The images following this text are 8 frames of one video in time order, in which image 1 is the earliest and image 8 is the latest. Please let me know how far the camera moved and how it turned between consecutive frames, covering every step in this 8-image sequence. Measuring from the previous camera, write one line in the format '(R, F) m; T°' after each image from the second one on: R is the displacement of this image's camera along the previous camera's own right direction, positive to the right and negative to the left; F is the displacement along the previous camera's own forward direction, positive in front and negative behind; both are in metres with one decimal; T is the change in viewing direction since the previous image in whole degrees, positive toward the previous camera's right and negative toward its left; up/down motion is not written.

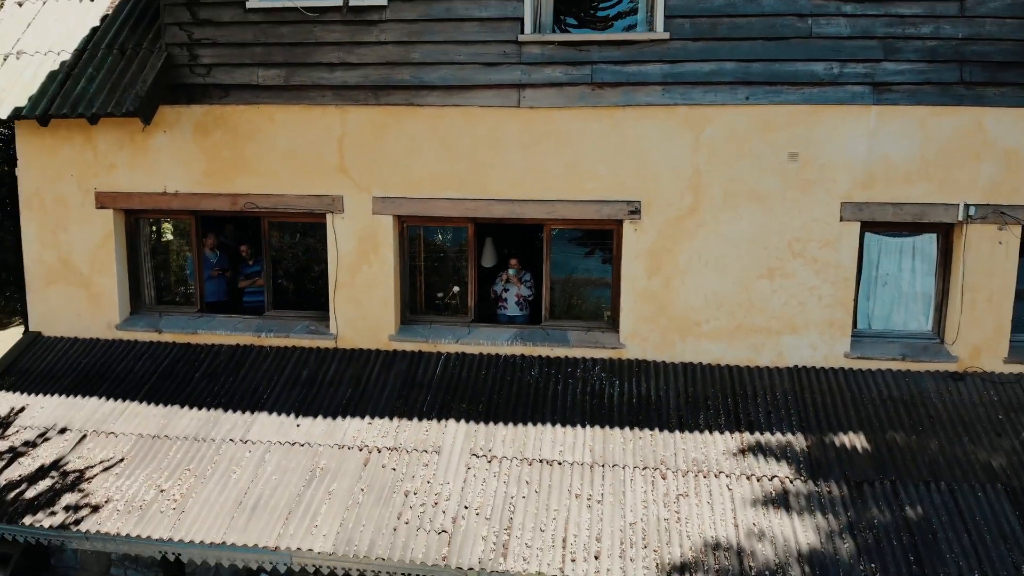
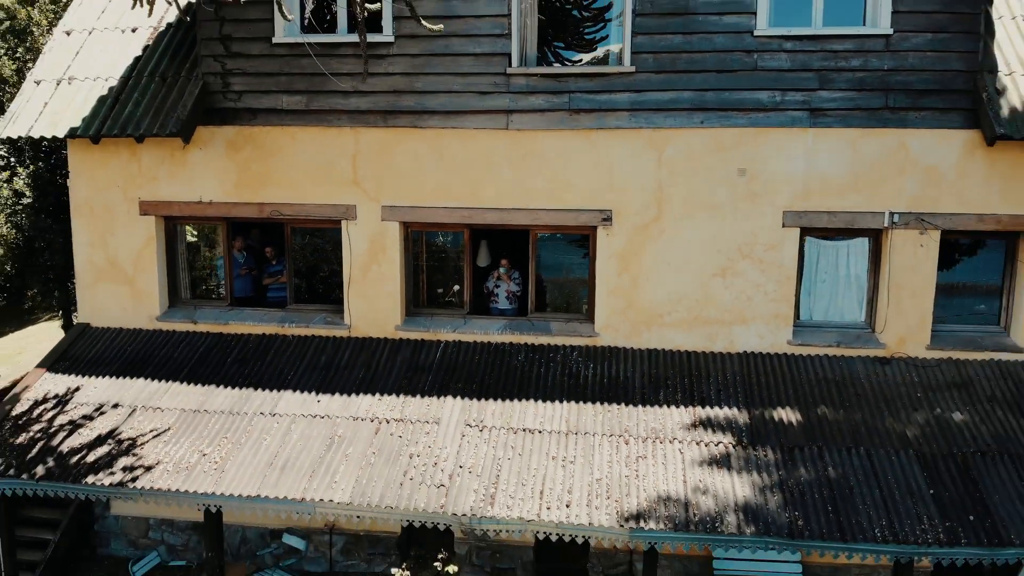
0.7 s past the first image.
(+0.1, -1.2) m; 0°
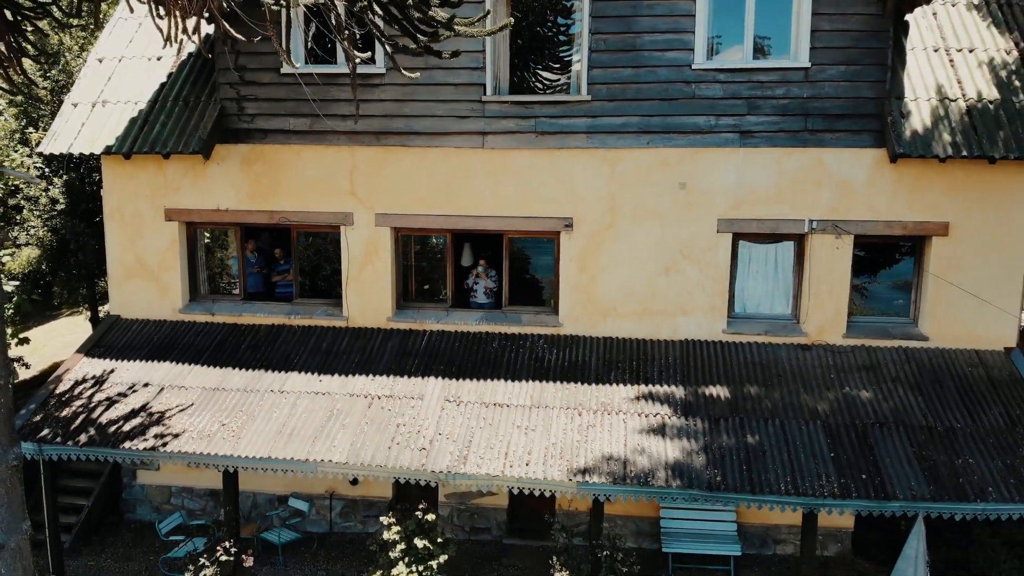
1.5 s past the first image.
(+0.2, -1.4) m; 0°
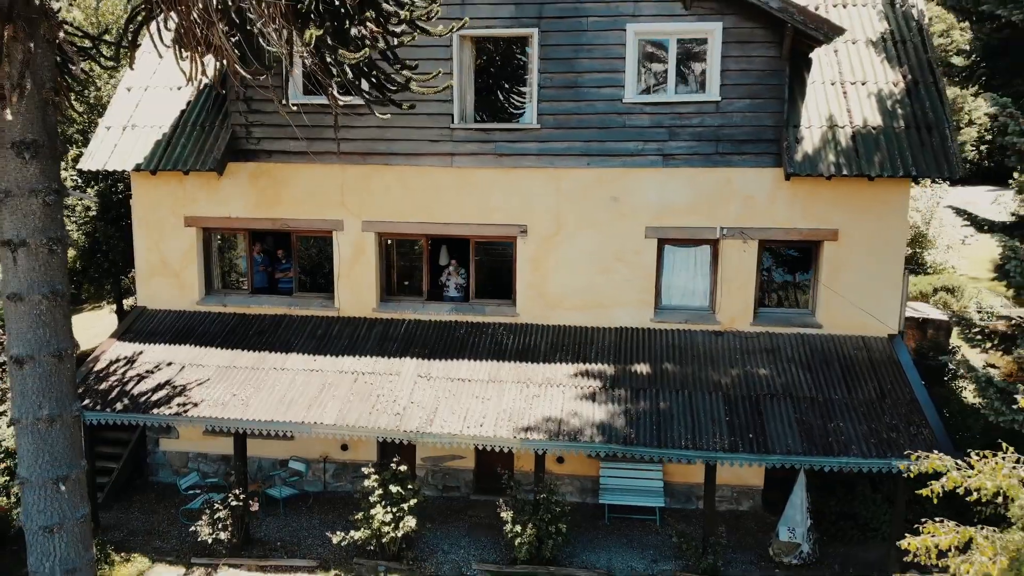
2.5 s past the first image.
(+0.4, -1.9) m; 0°
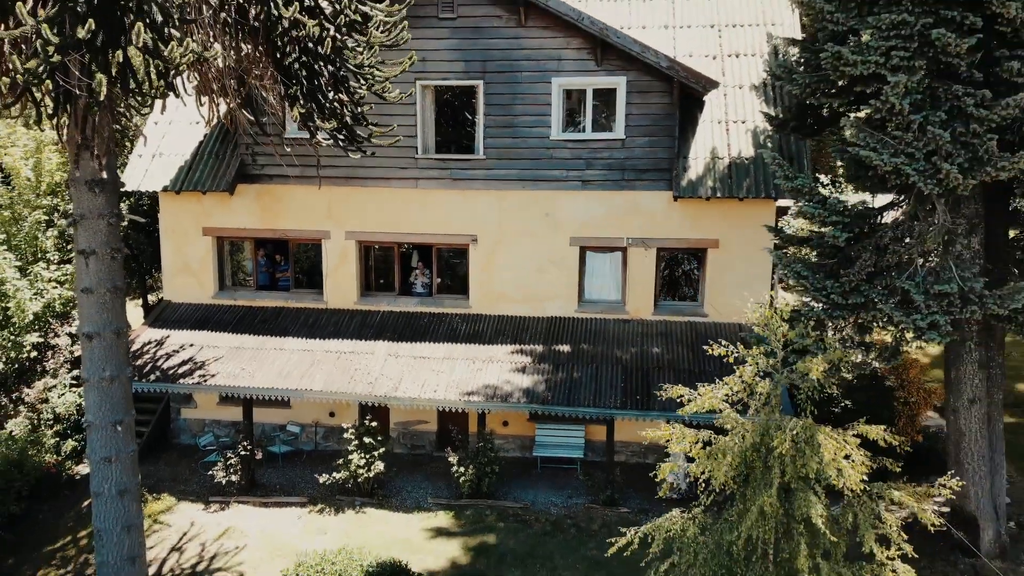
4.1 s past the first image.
(+0.6, -3.0) m; 0°
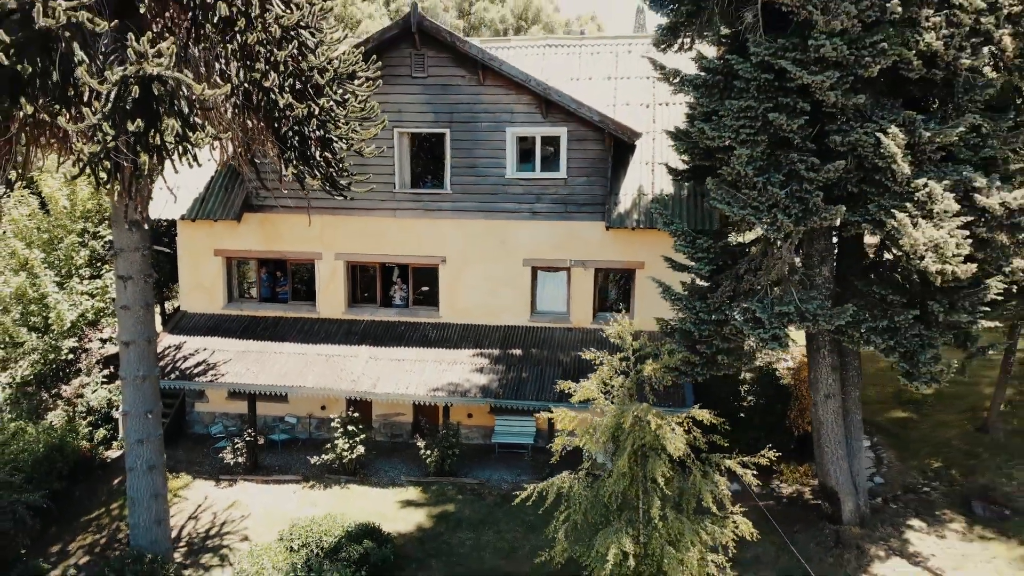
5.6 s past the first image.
(+0.6, -2.9) m; 0°
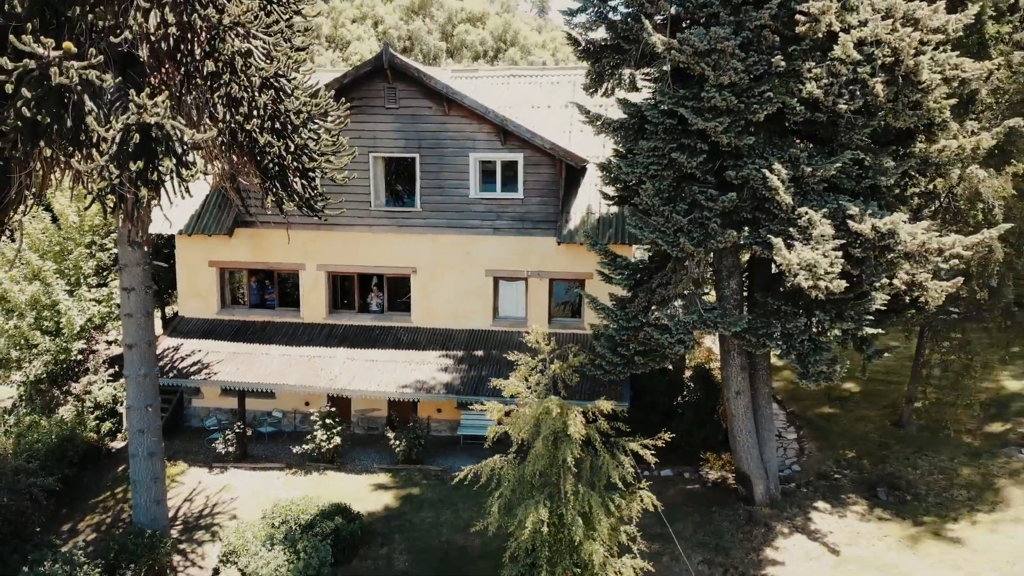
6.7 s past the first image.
(+0.7, -2.1) m; 0°
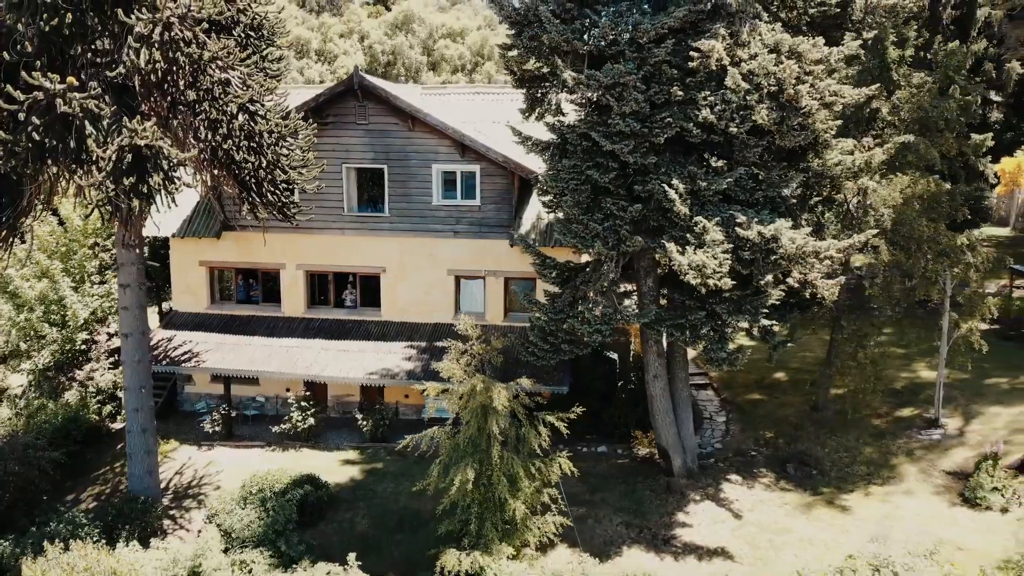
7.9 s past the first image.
(+0.9, -2.3) m; 0°
